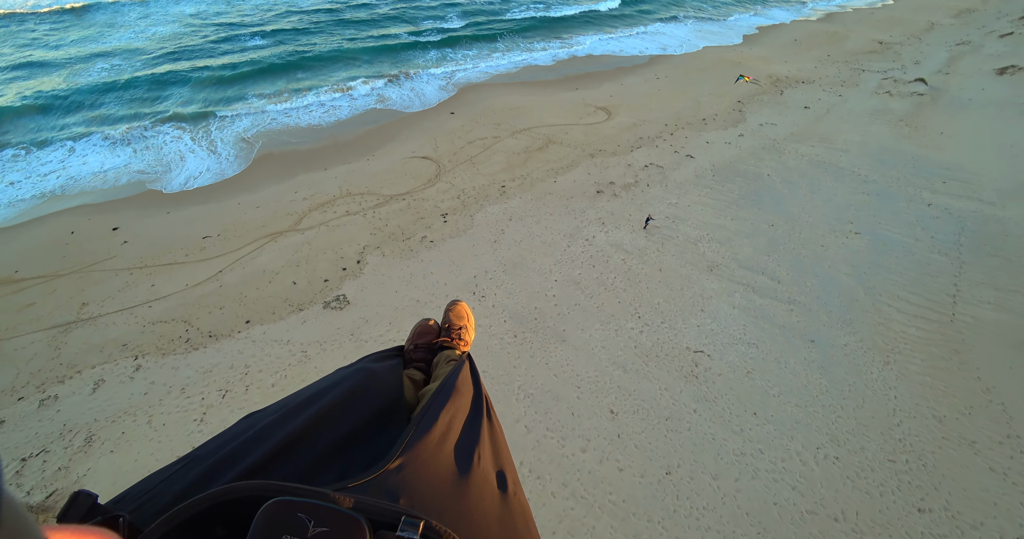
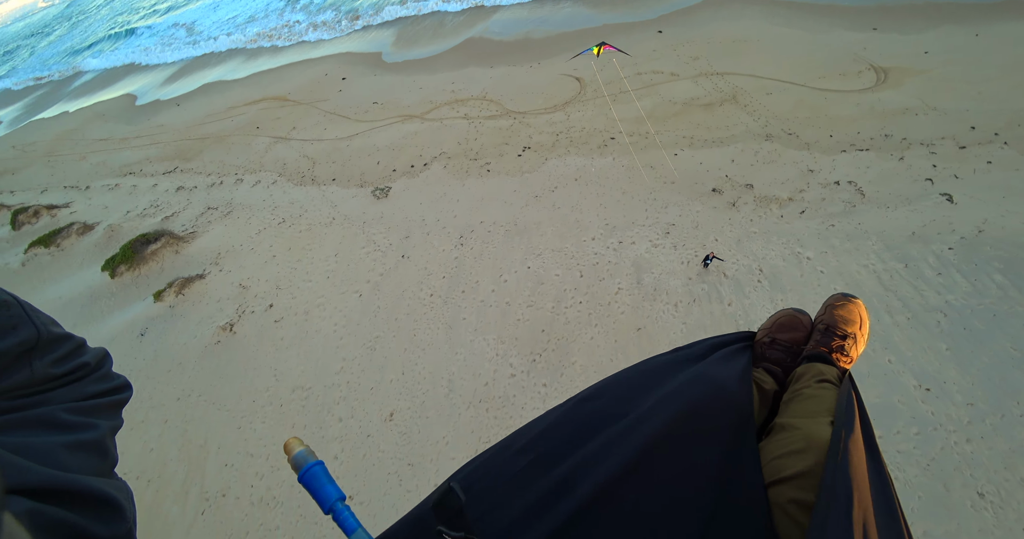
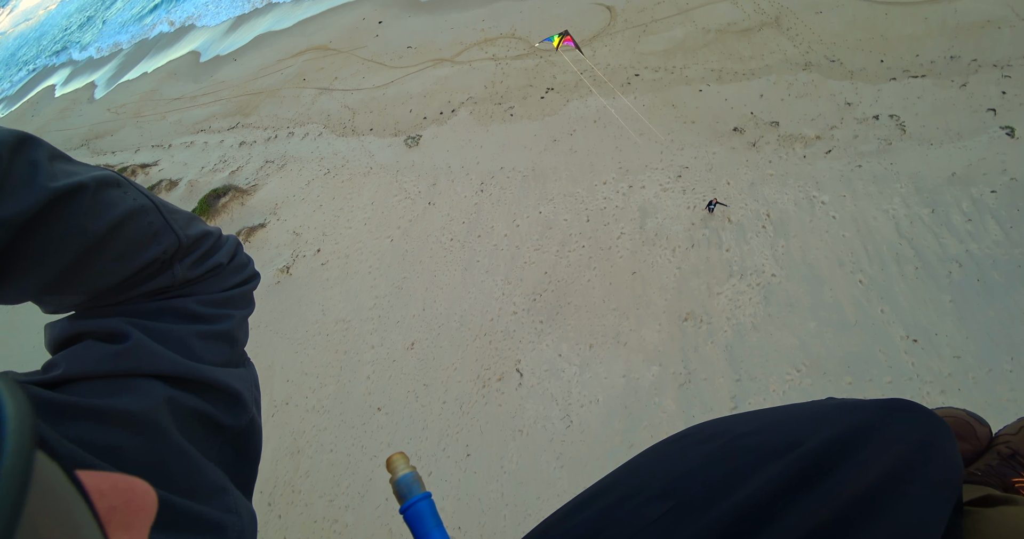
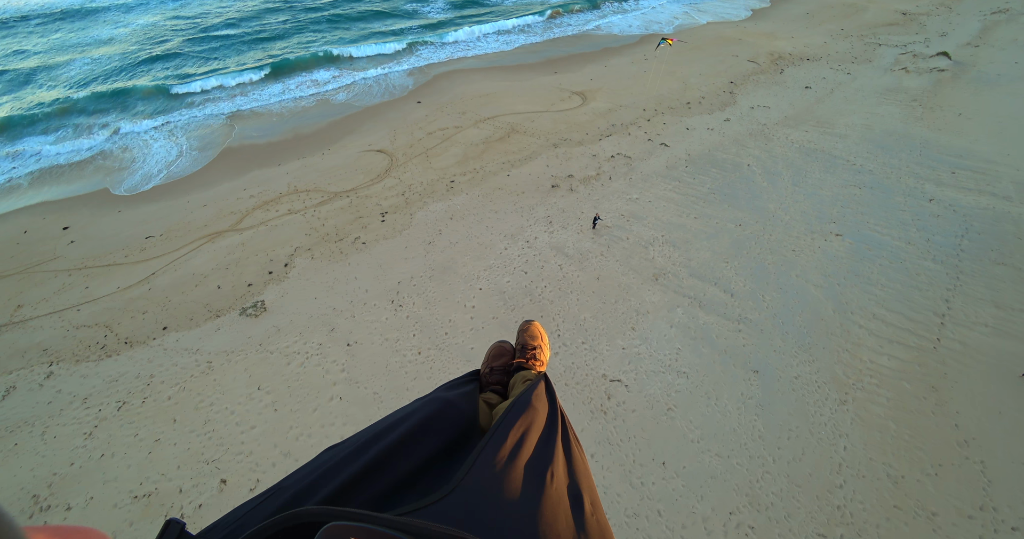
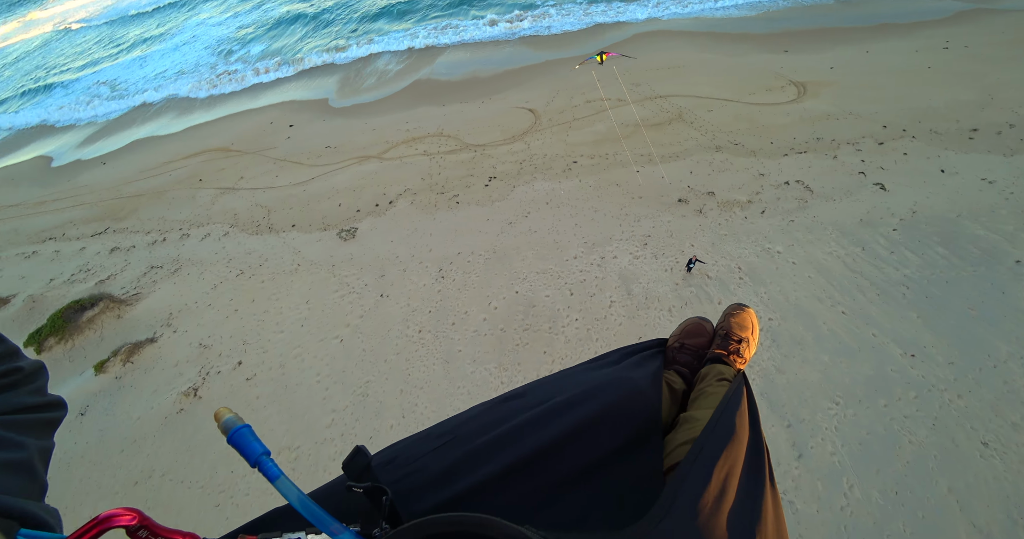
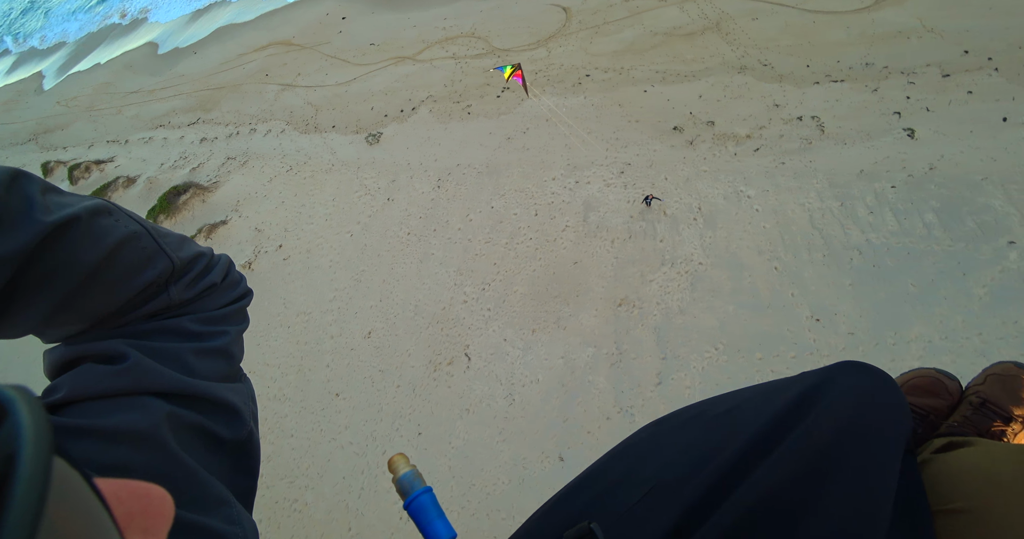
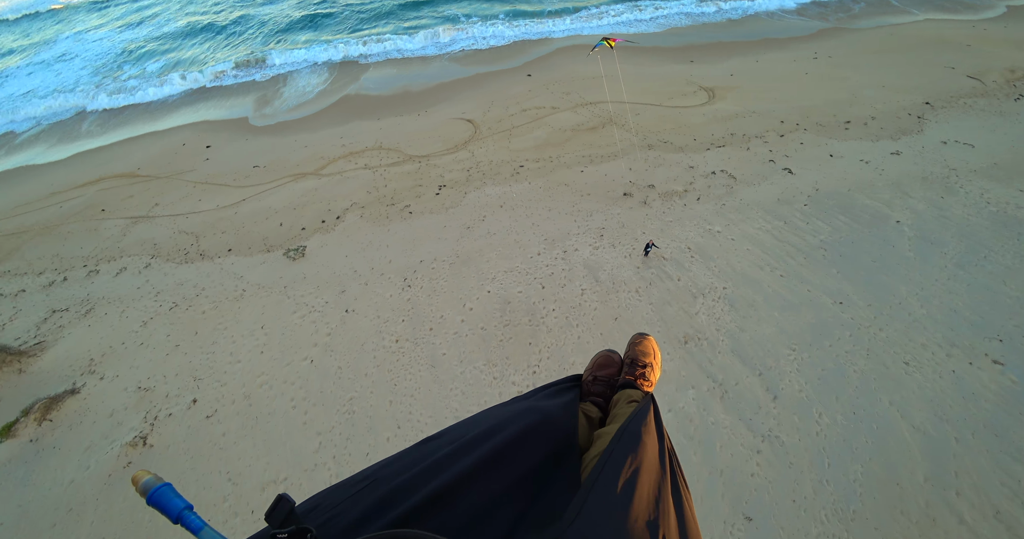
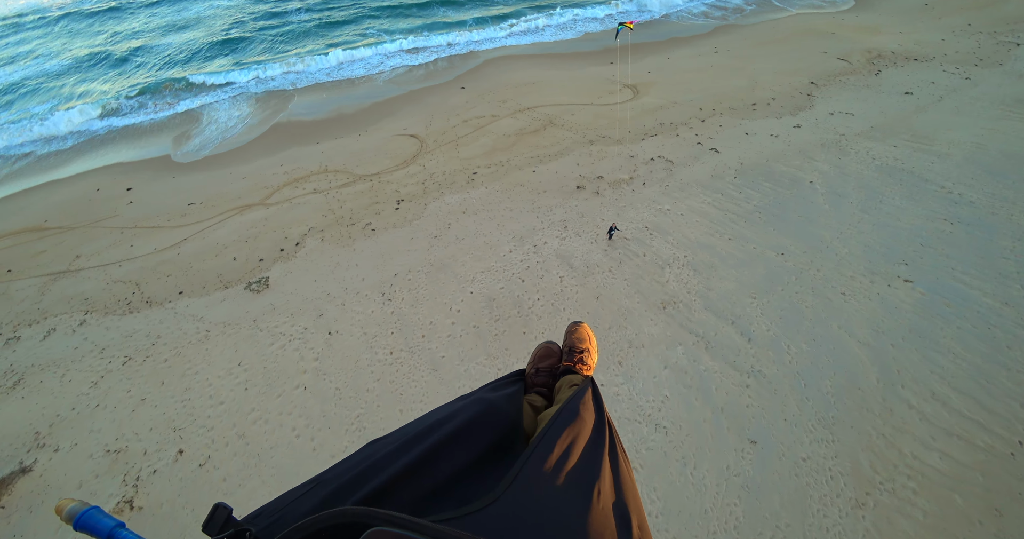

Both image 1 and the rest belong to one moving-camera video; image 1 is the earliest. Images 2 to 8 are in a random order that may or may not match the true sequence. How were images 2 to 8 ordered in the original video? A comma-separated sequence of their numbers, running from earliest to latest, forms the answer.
4, 8, 7, 5, 2, 3, 6
